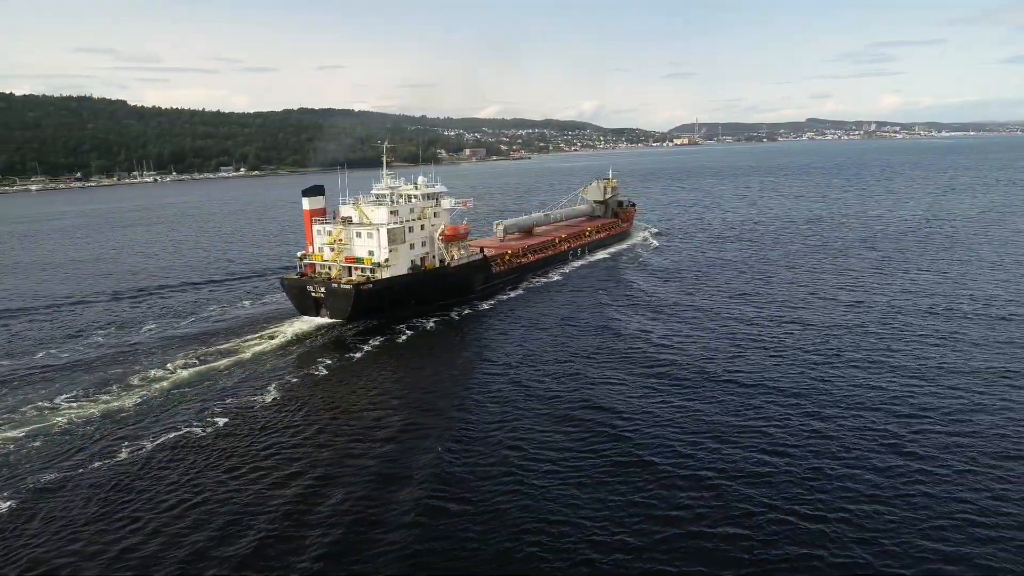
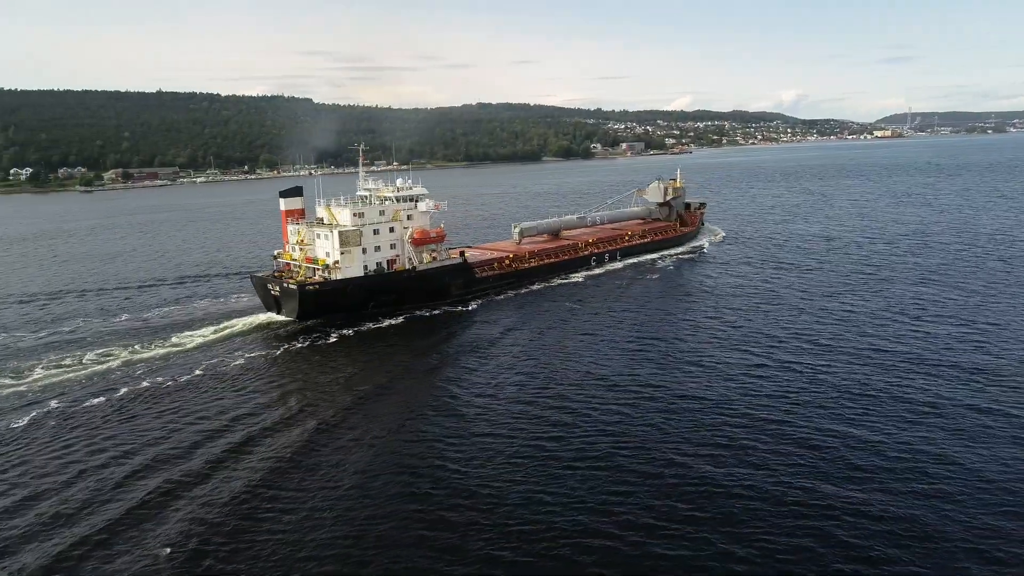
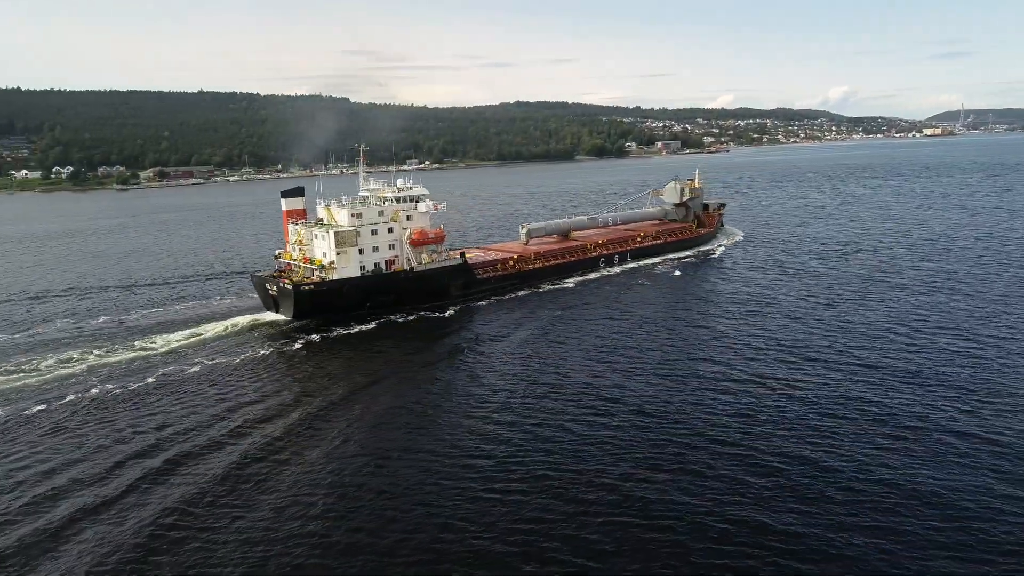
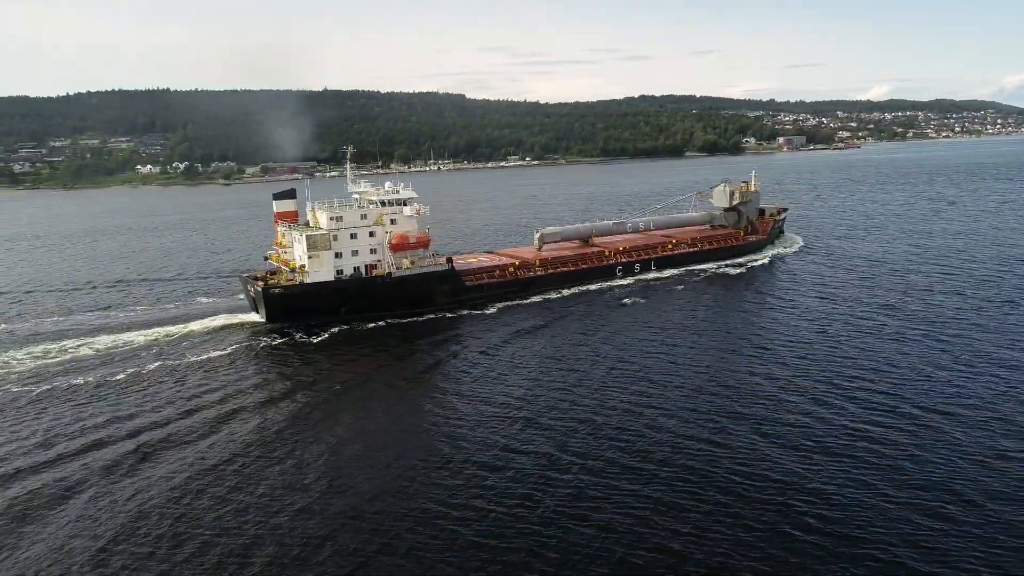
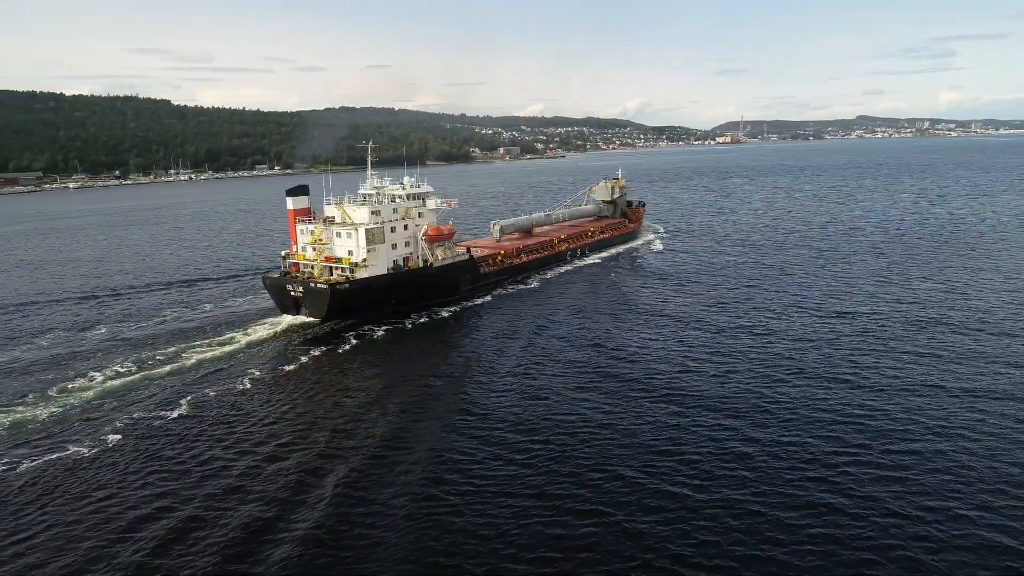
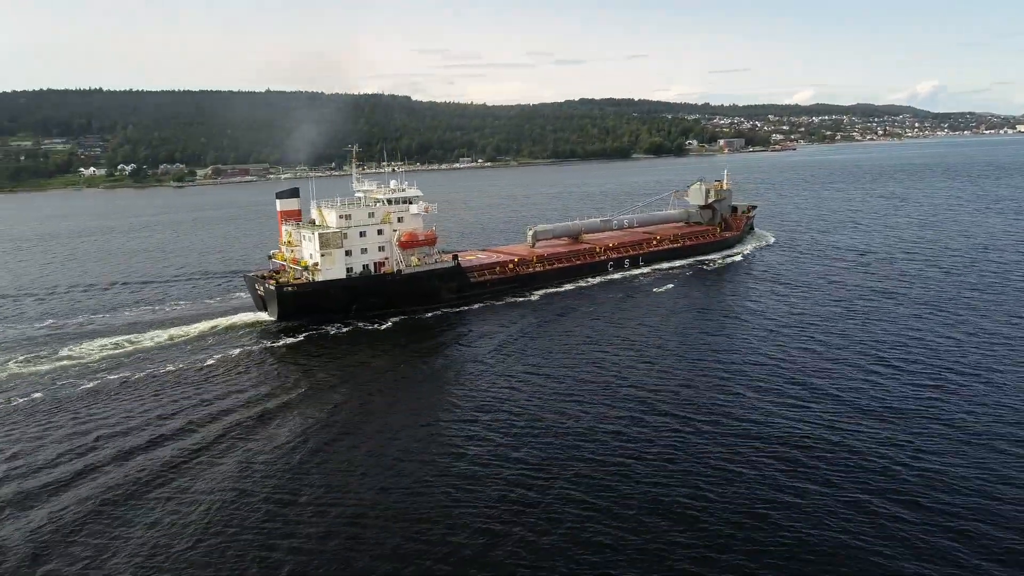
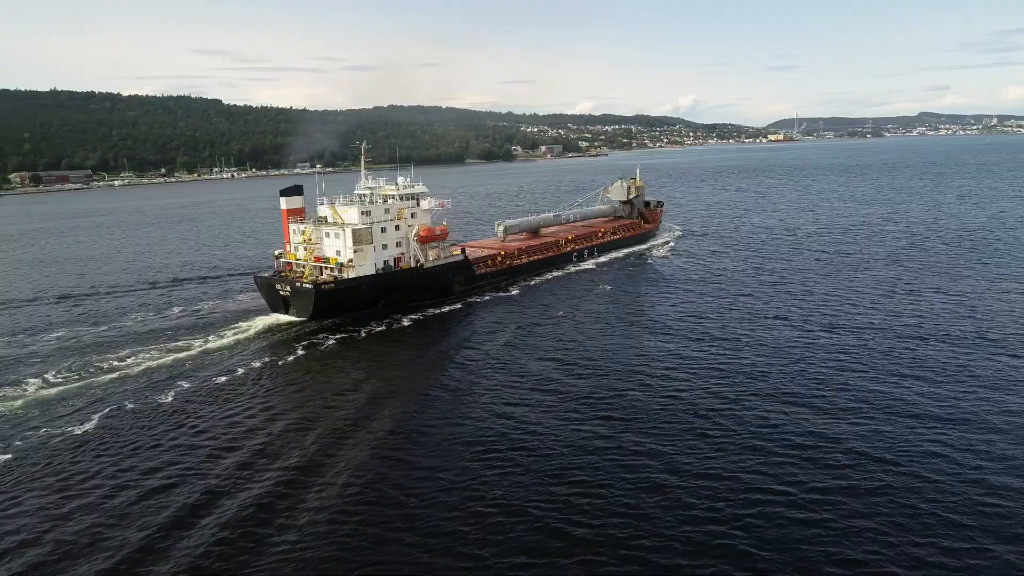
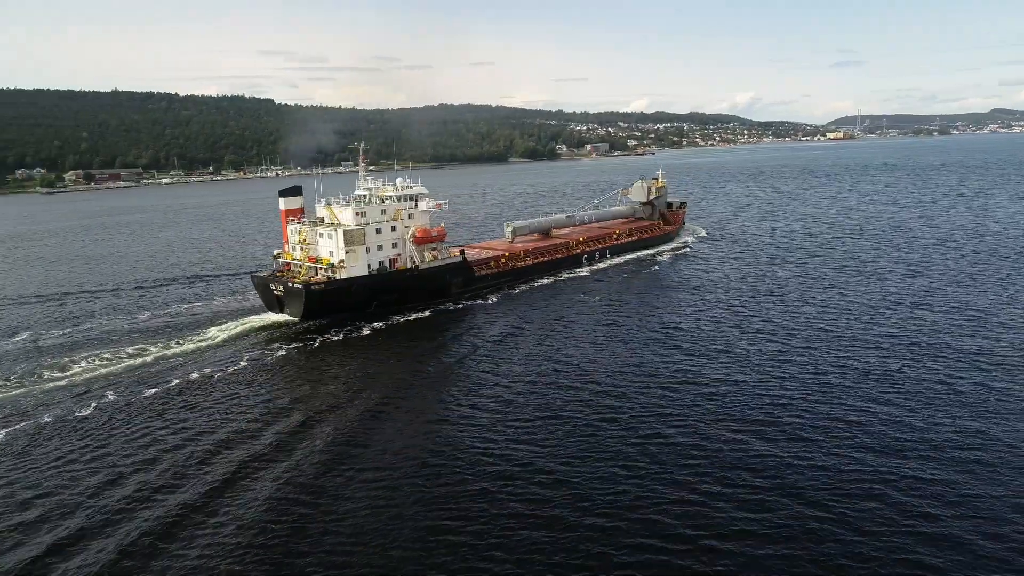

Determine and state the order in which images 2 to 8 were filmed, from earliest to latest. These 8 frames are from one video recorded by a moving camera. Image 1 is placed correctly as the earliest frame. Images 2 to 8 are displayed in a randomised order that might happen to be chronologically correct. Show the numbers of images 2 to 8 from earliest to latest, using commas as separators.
5, 7, 8, 2, 3, 6, 4
